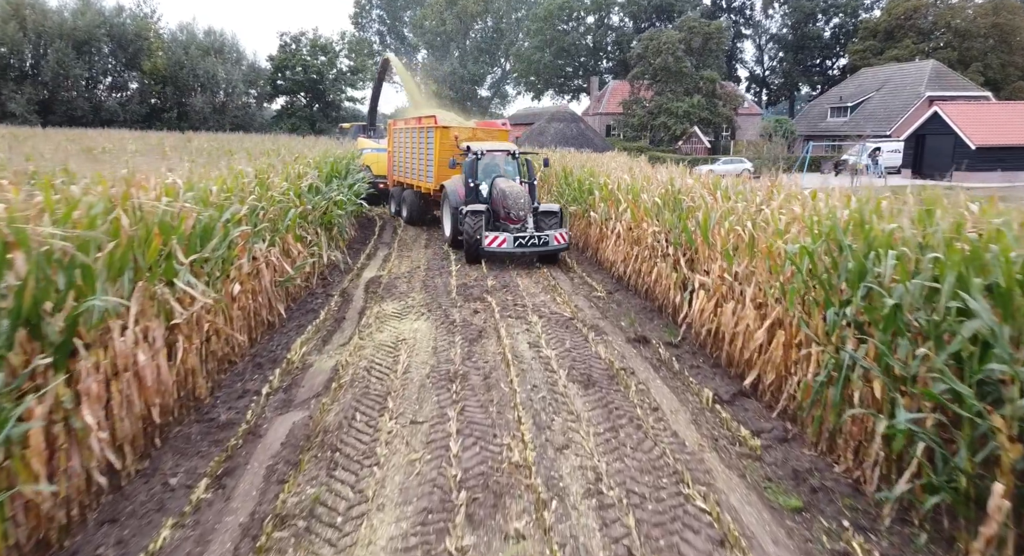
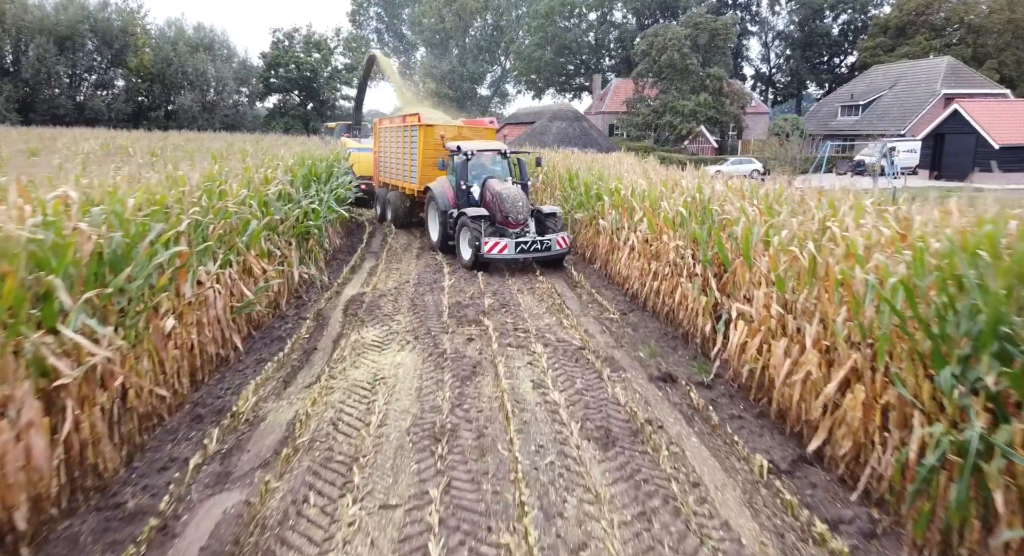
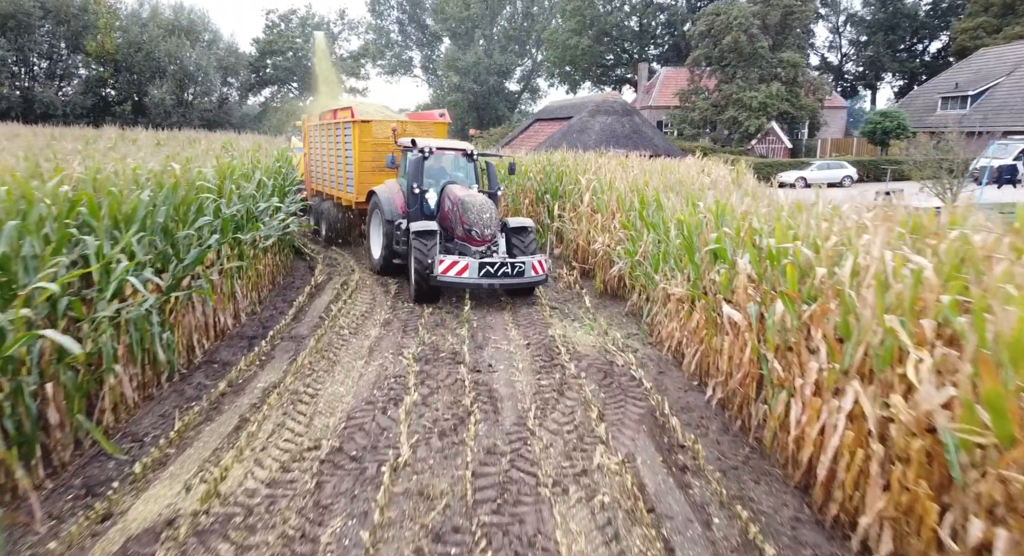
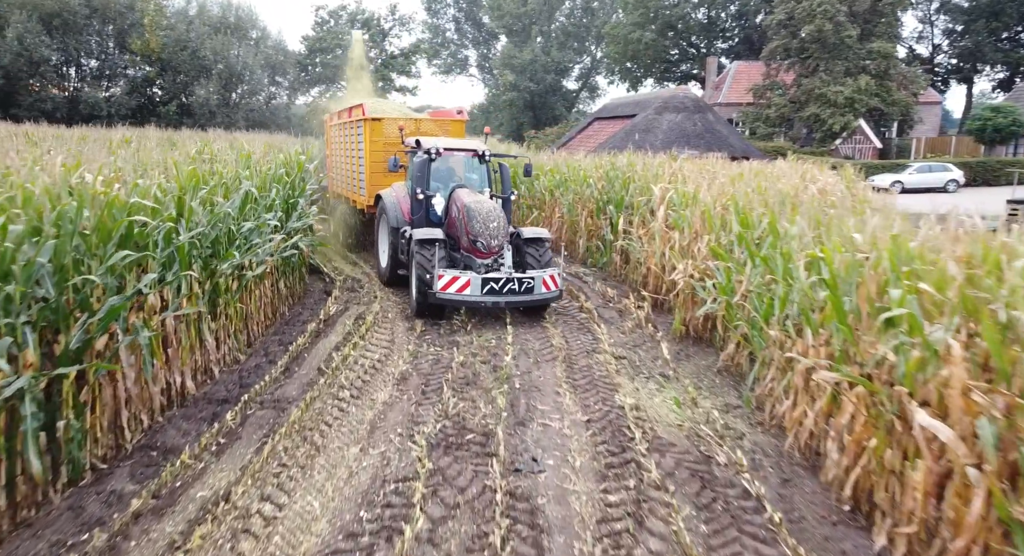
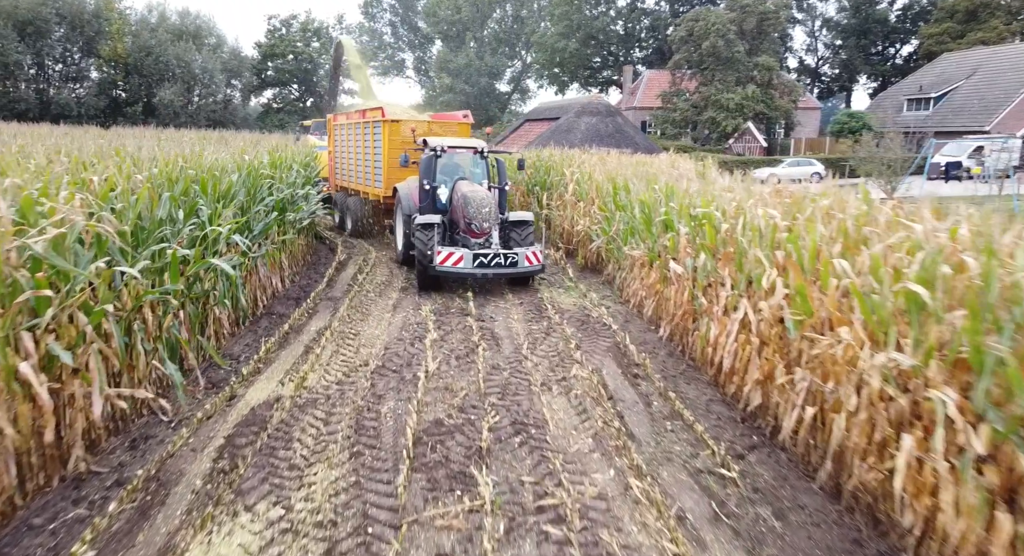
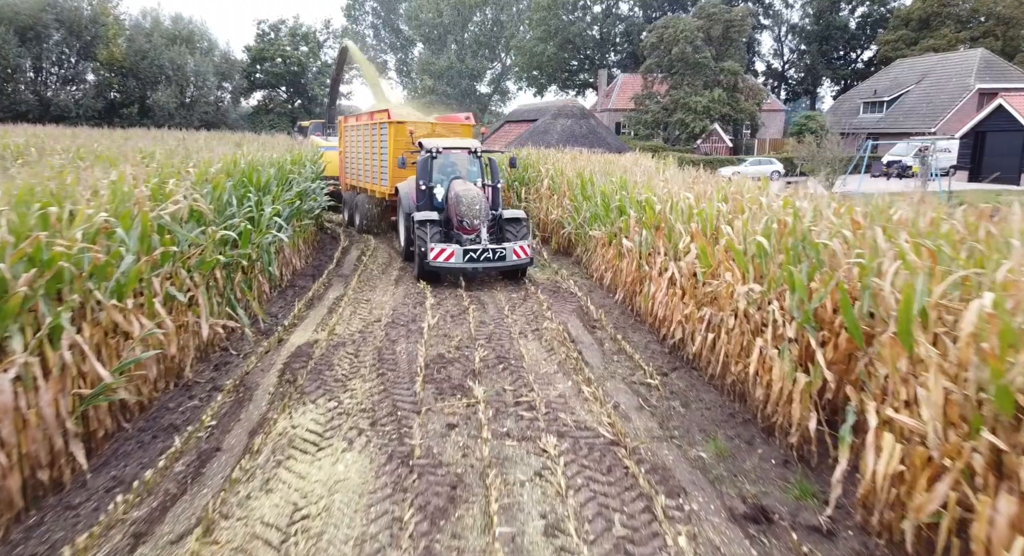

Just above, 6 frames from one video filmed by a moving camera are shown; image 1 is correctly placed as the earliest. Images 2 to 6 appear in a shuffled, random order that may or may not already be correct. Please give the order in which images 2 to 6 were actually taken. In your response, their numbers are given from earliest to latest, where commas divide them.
2, 6, 5, 3, 4
